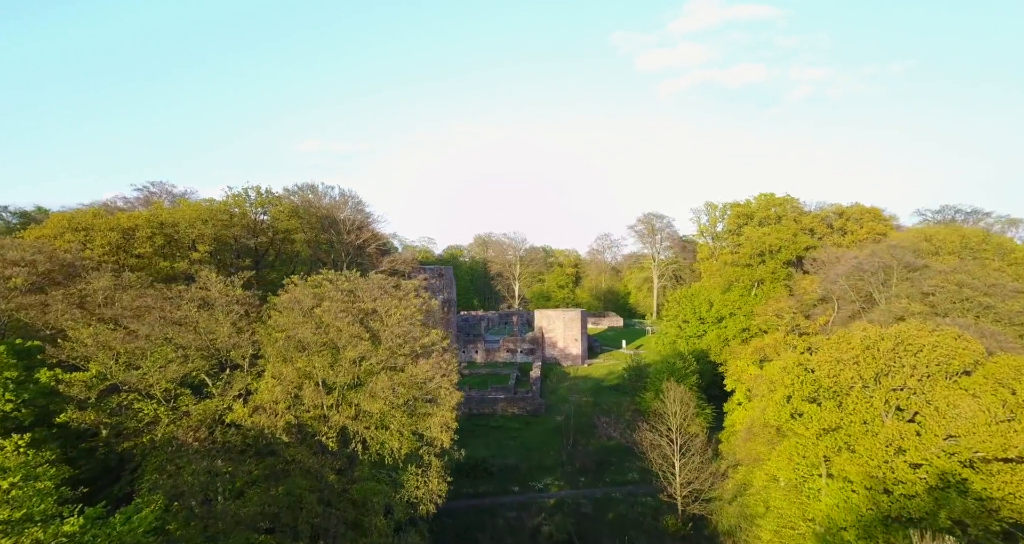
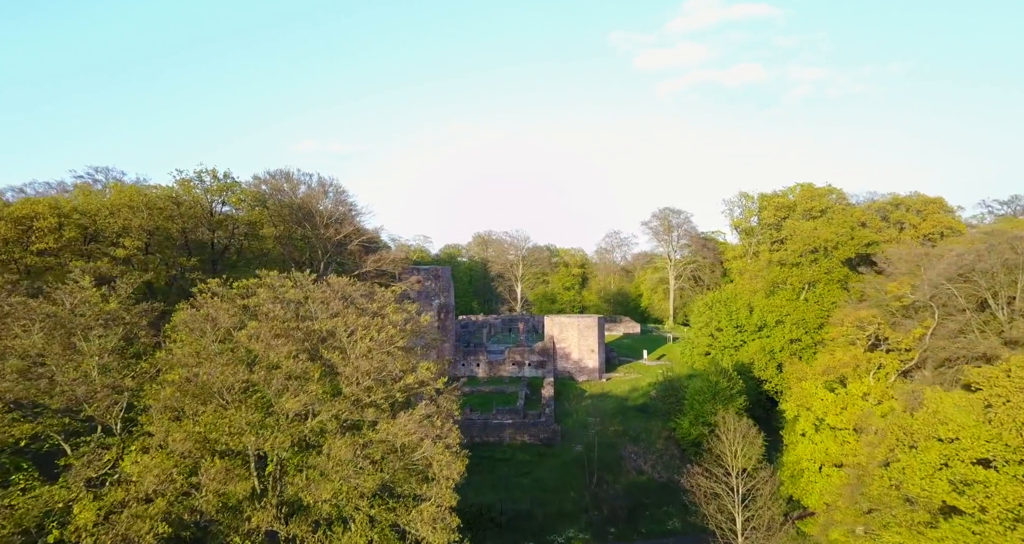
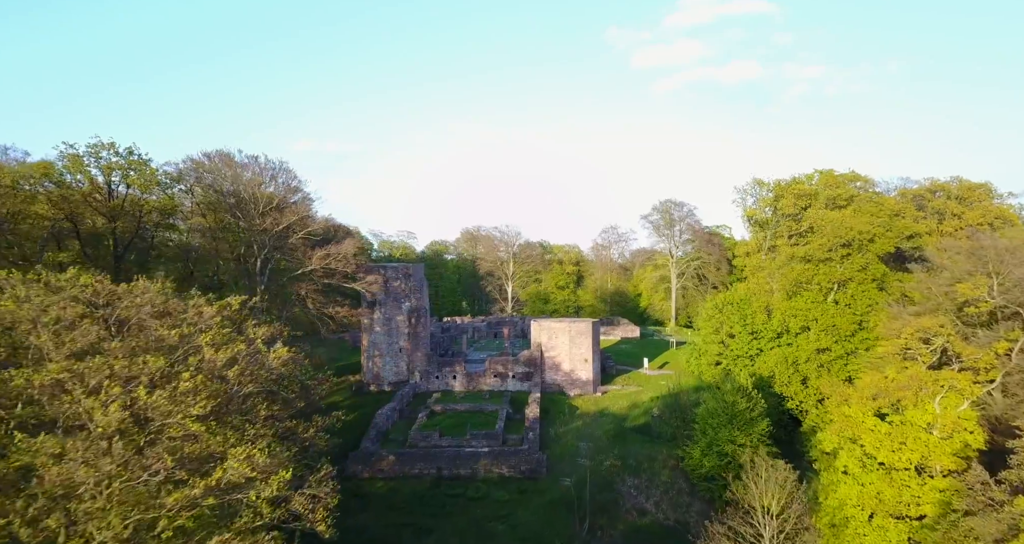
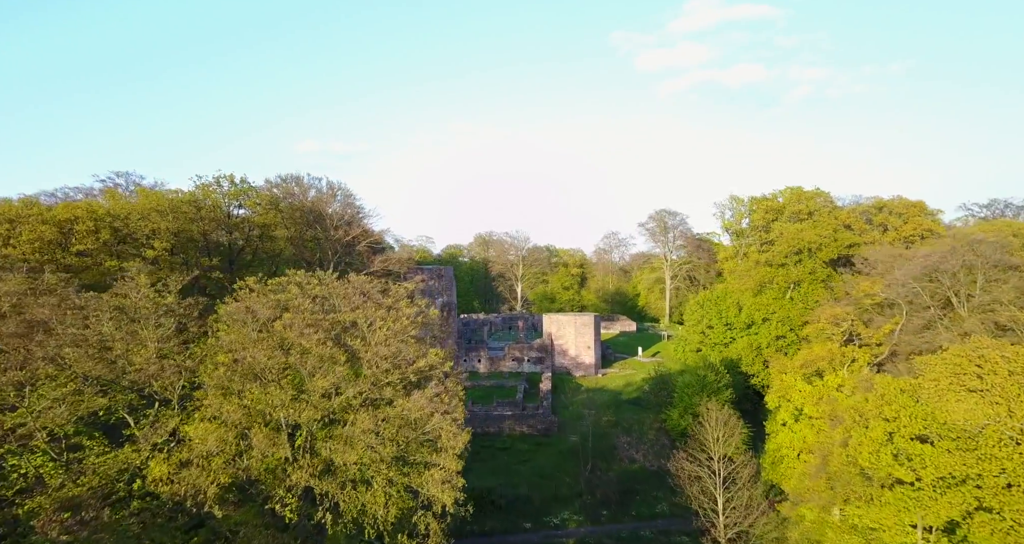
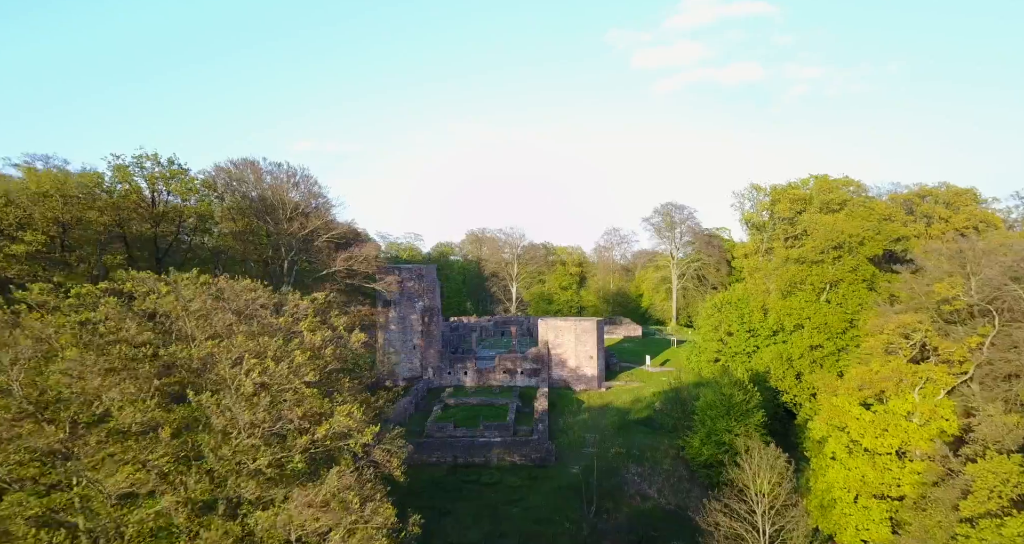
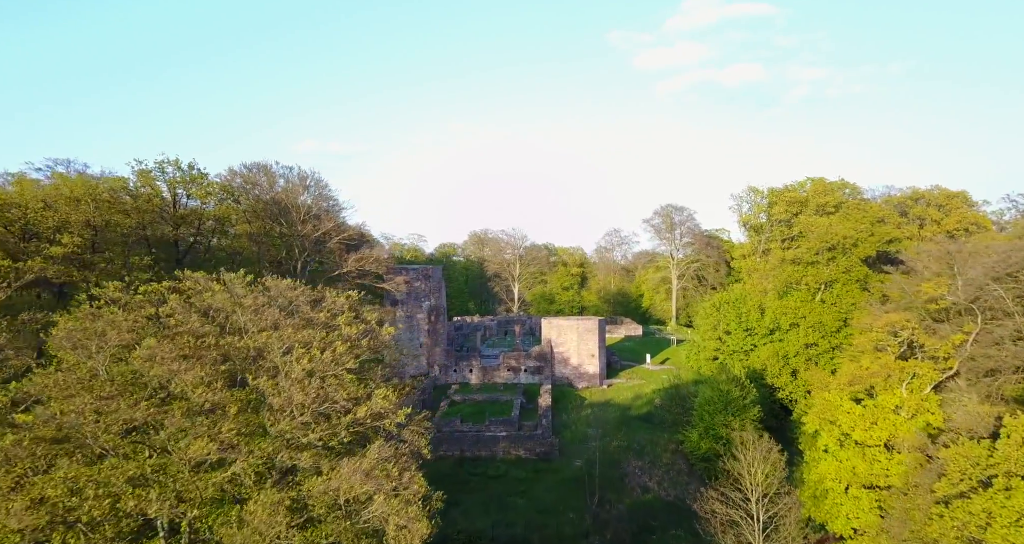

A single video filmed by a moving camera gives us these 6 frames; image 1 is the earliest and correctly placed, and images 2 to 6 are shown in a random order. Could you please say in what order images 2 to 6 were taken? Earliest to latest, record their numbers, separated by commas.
4, 2, 6, 5, 3
